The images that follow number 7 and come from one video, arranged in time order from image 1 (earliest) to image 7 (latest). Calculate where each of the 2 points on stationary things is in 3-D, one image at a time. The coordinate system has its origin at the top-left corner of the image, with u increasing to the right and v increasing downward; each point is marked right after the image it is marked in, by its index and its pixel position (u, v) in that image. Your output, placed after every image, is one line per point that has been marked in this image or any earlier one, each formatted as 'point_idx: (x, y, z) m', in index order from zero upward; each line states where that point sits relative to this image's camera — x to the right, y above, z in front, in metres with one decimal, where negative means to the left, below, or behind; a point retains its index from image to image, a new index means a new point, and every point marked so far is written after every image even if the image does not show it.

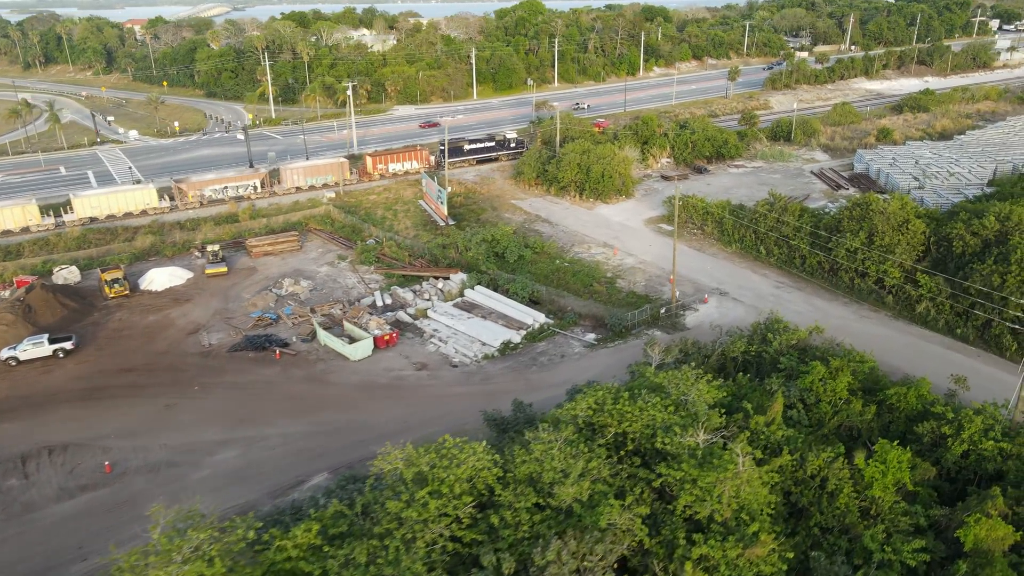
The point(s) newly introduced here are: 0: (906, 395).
0: (+9.5, -2.6, +18.0) m
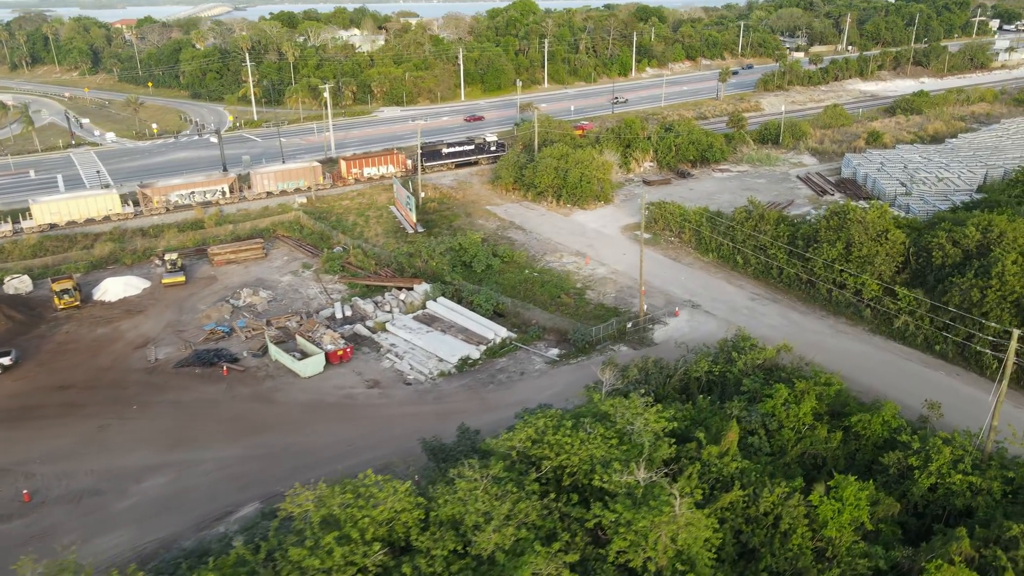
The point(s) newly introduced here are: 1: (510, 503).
0: (+8.1, -3.0, +16.9) m
1: (0.0, -3.6, +12.5) m
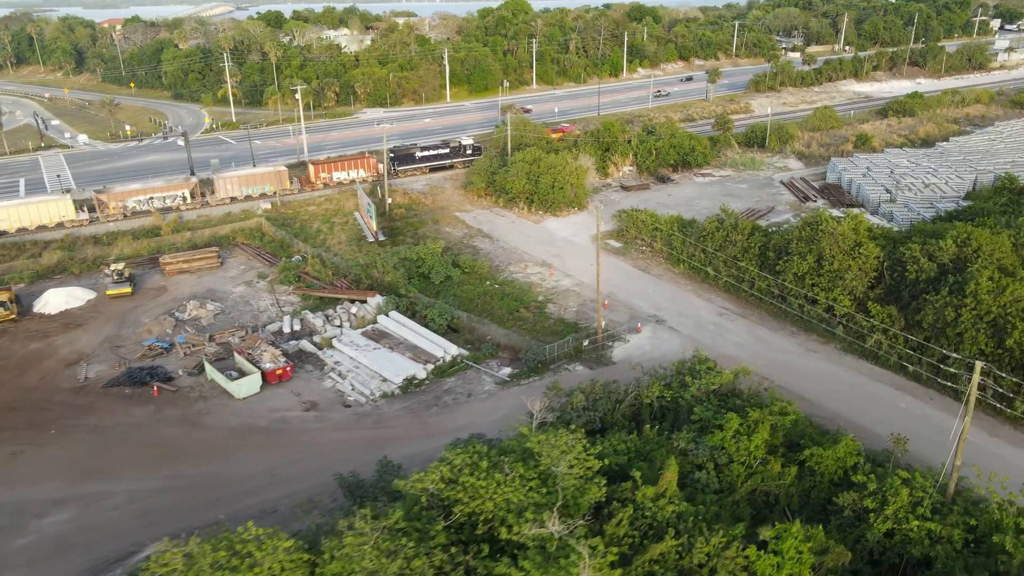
0: (+6.6, -3.5, +15.5) m
1: (-1.6, -4.1, +11.2) m
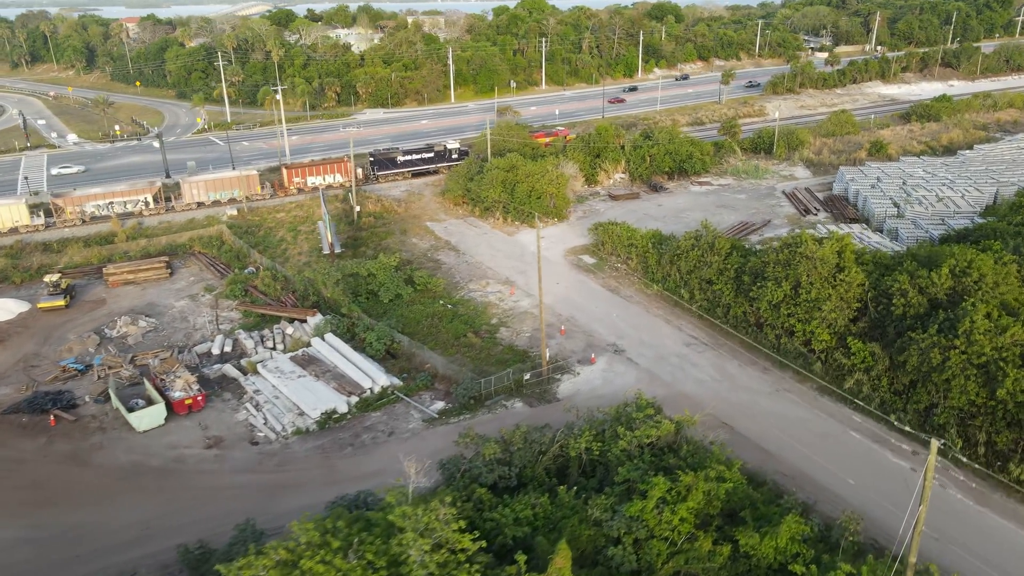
0: (+4.4, -4.3, +13.0) m
1: (-4.0, -4.7, +9.0) m
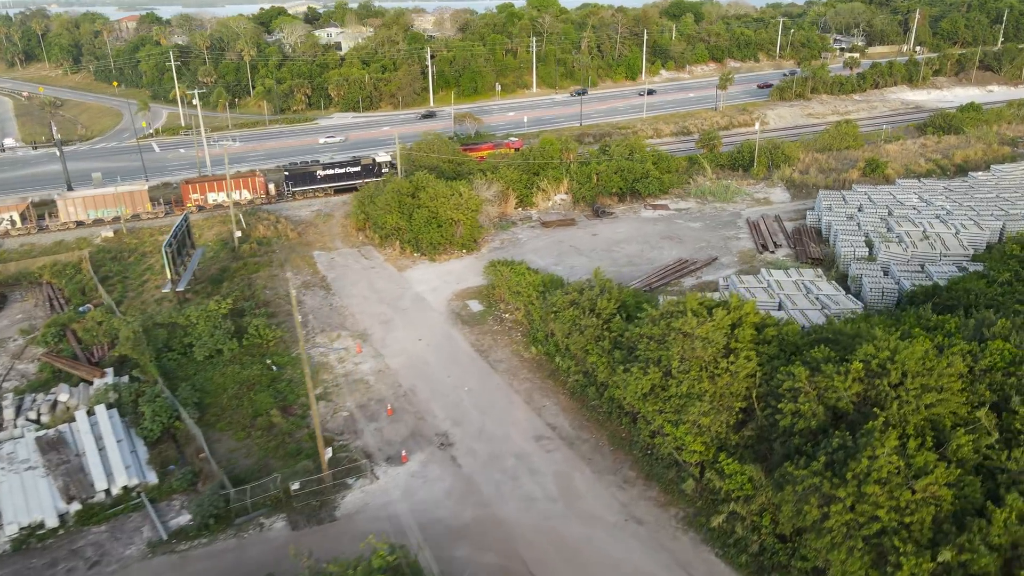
0: (-0.9, -6.1, +7.8) m
1: (-9.5, -6.3, +4.4) m
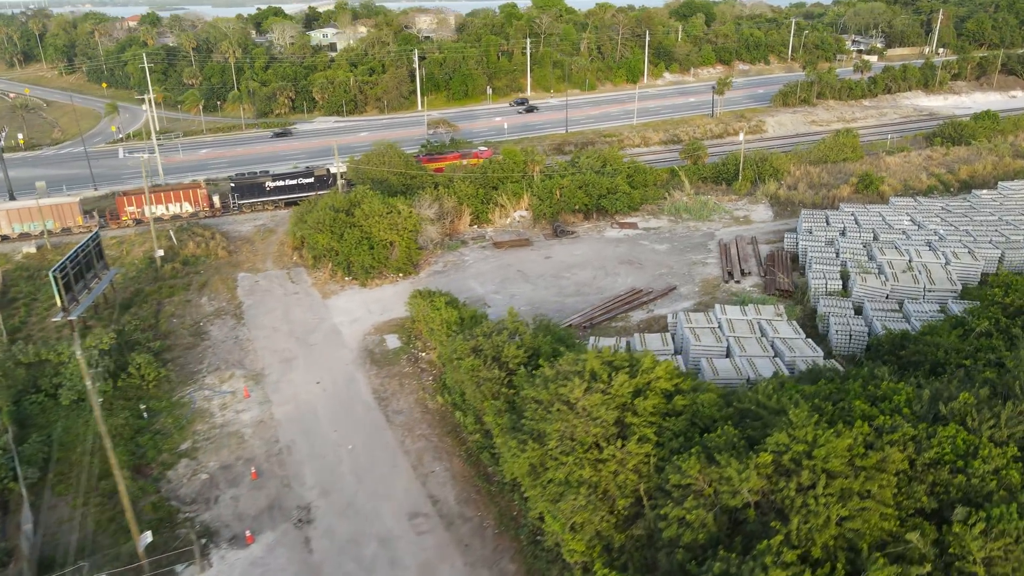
0: (-3.8, -7.1, +5.3) m
1: (-12.6, -7.2, +2.1) m
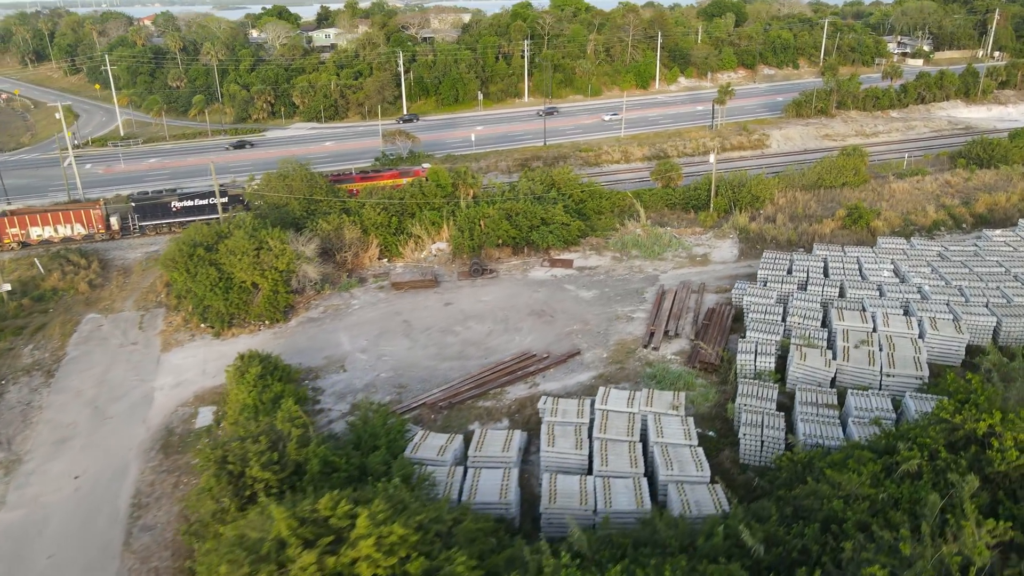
0: (-9.0, -8.6, +1.3) m
1: (-17.9, -8.5, -1.3) m
